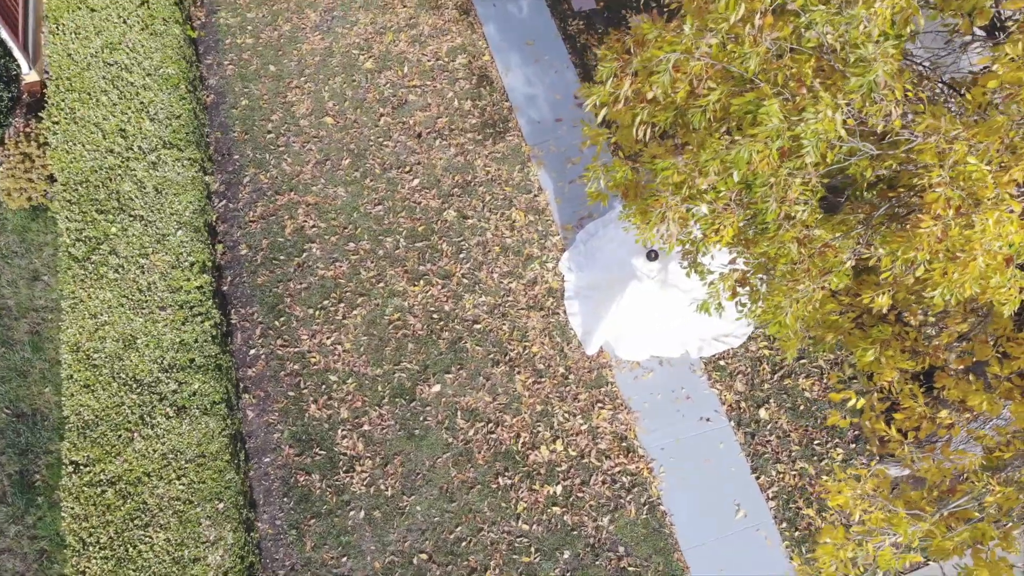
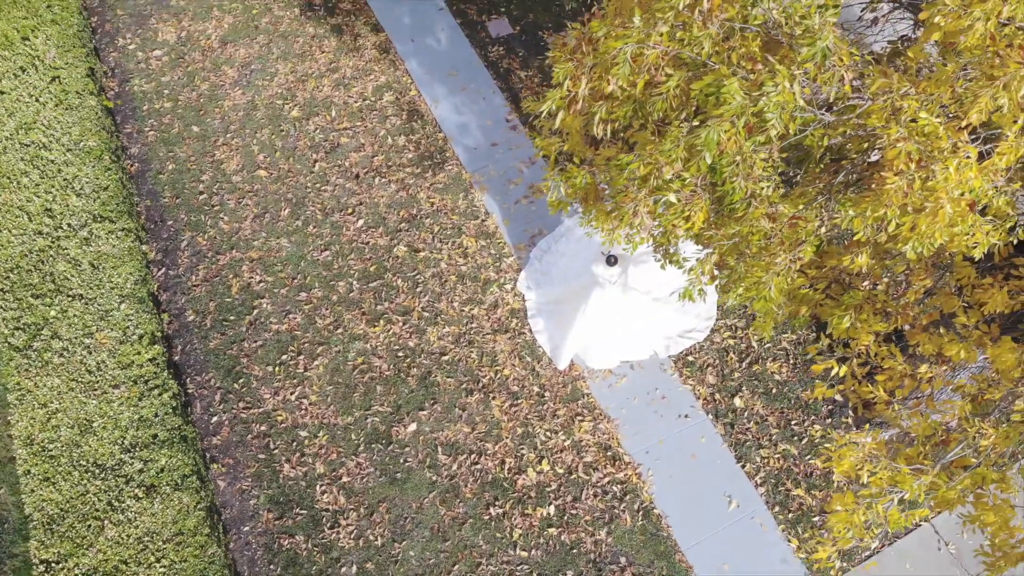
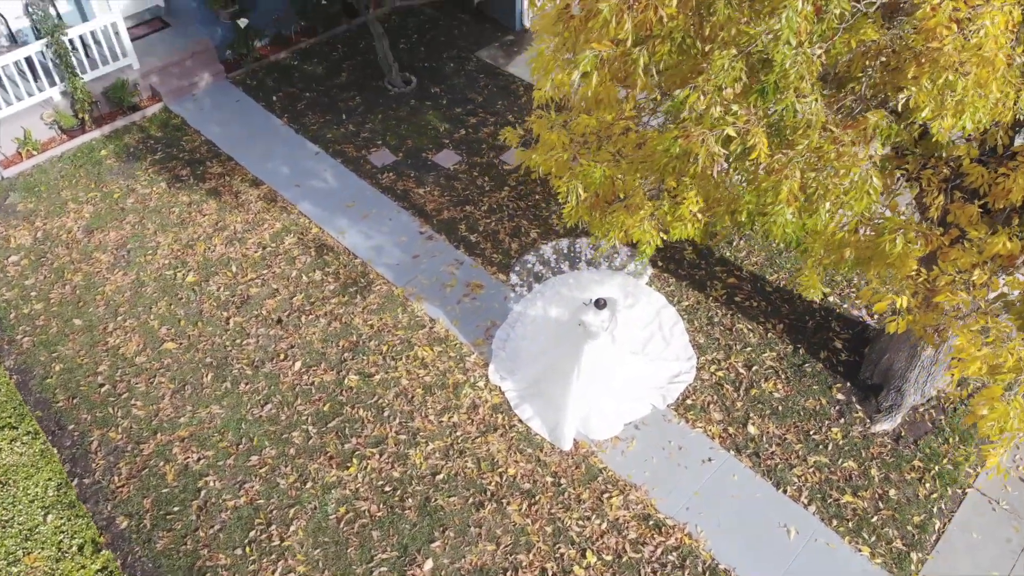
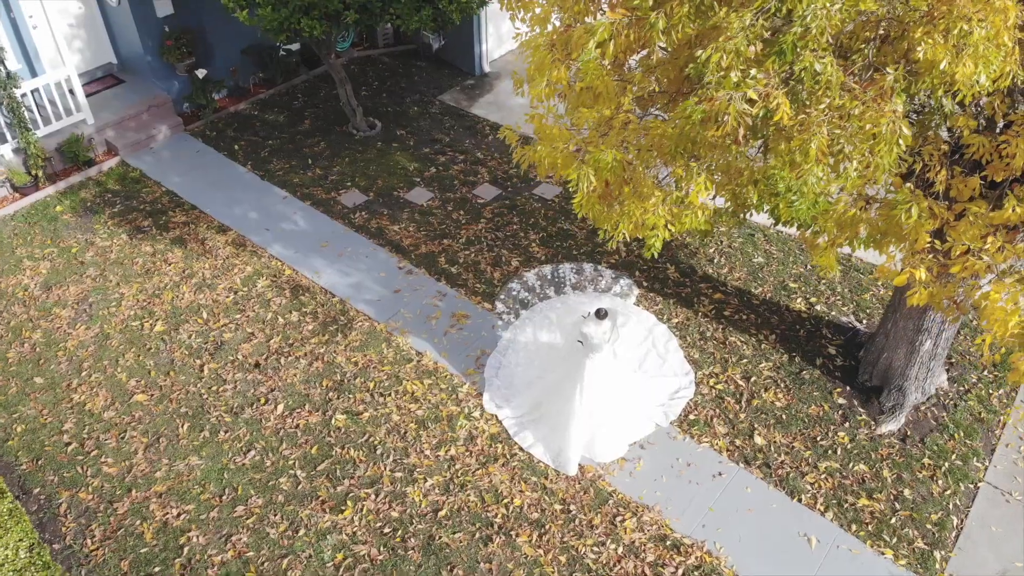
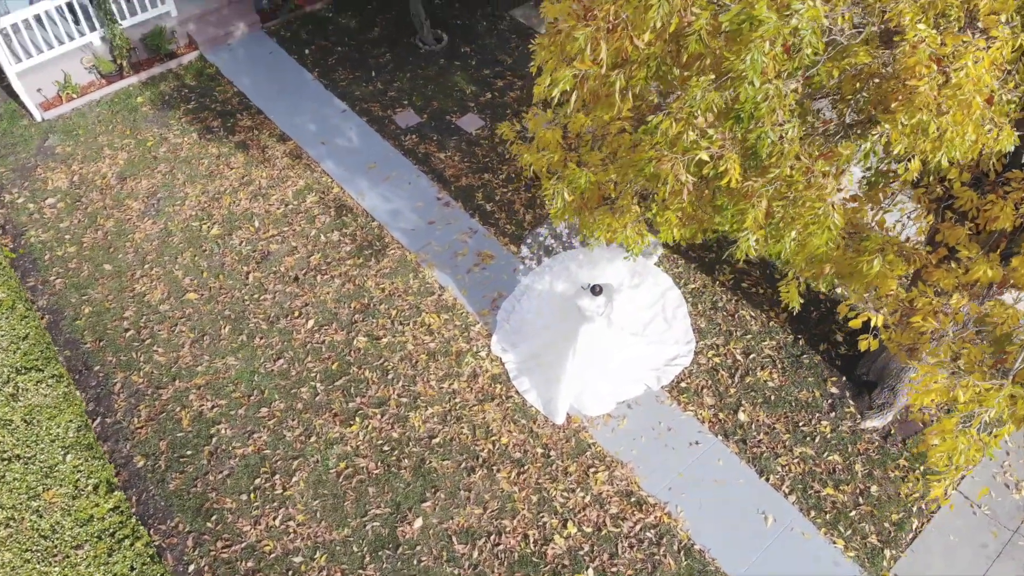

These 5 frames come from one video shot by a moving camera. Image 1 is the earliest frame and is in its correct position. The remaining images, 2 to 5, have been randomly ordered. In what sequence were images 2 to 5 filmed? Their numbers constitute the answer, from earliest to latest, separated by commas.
2, 5, 3, 4
